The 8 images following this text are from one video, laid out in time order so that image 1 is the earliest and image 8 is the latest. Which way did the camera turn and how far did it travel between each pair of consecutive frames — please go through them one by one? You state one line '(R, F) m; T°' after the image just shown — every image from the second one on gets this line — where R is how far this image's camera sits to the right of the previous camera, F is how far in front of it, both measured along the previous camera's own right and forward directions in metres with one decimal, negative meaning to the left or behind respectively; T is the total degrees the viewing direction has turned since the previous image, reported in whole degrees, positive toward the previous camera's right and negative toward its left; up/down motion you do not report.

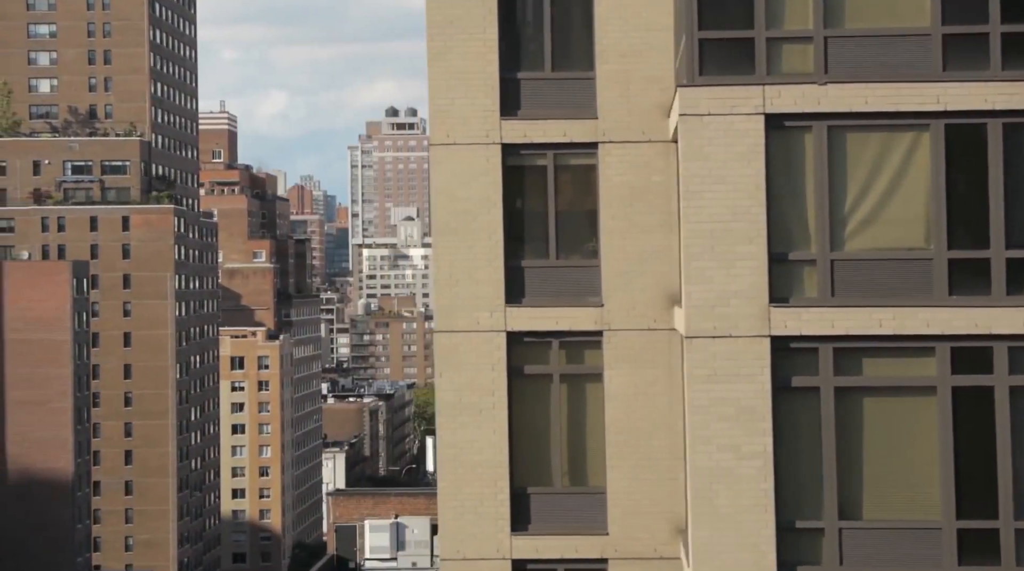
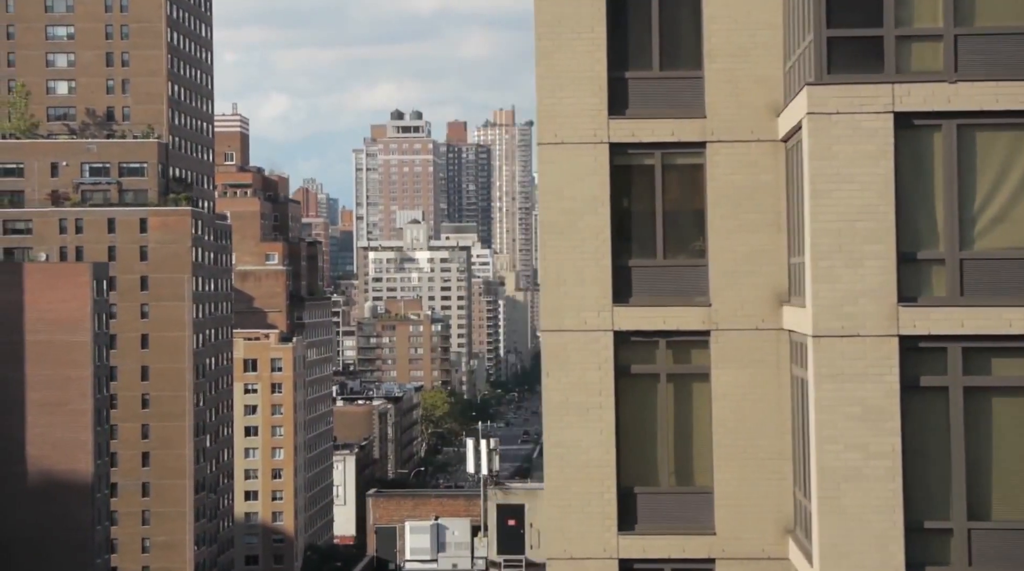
(-1.0, 0.0) m; 0°
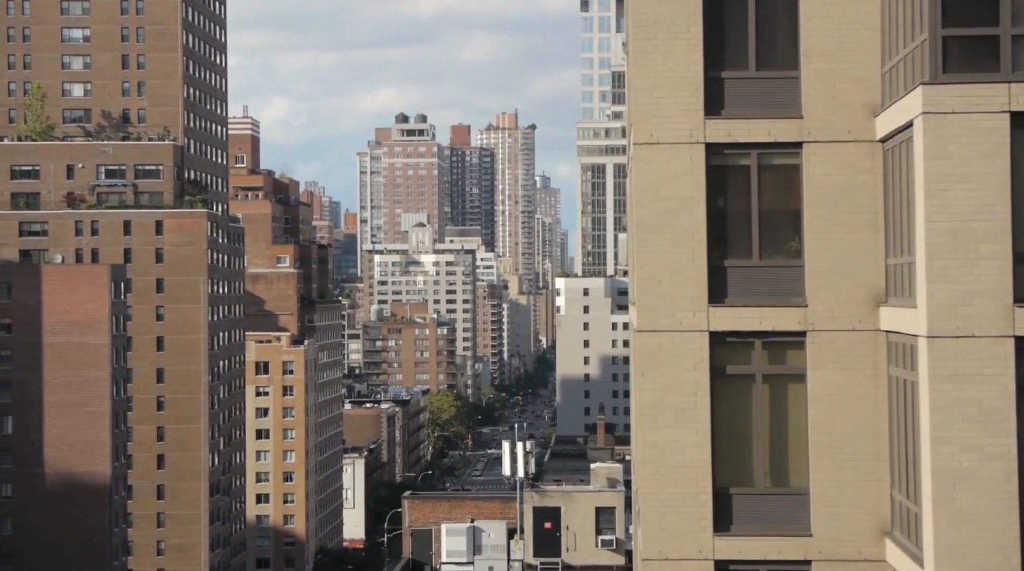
(-0.9, 0.0) m; 0°
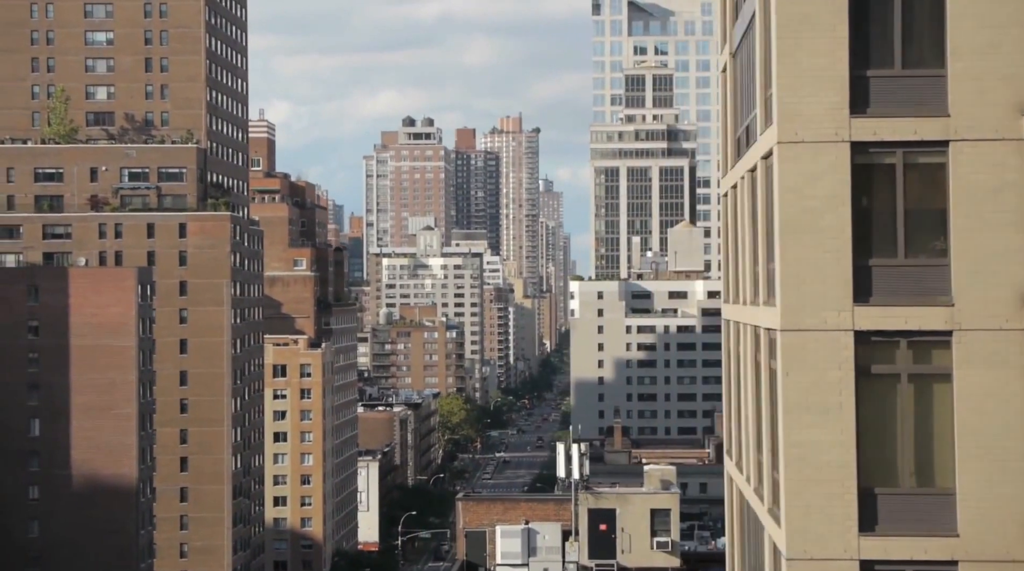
(-1.3, 0.0) m; 0°
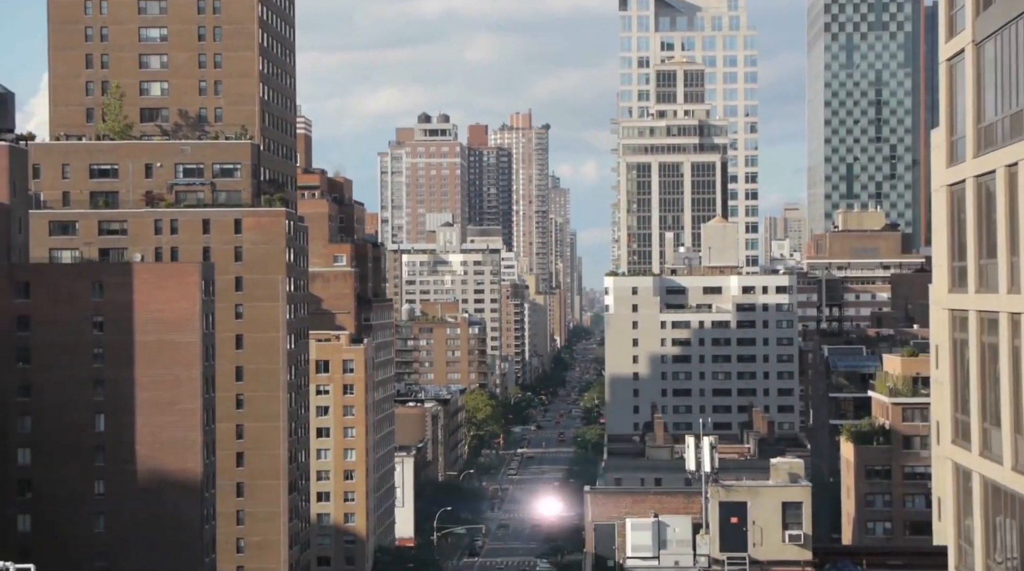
(-3.2, 0.0) m; -1°
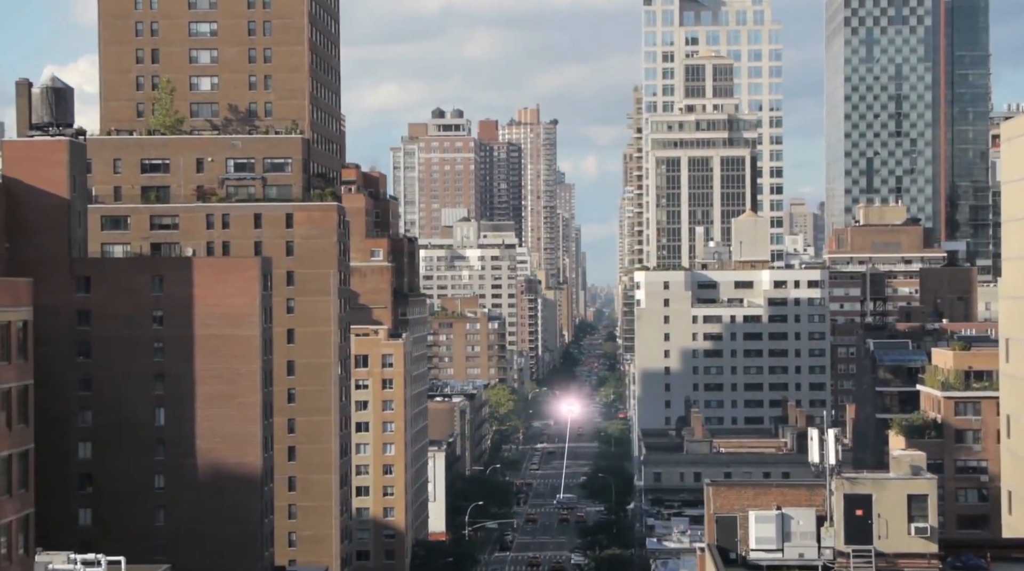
(-3.0, 0.0) m; 0°
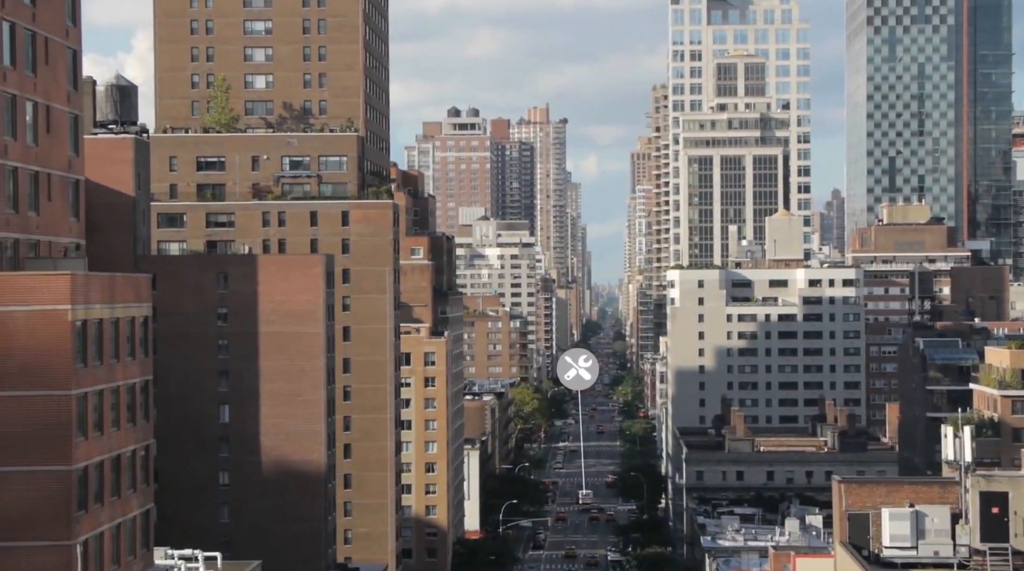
(-3.3, 0.0) m; 0°
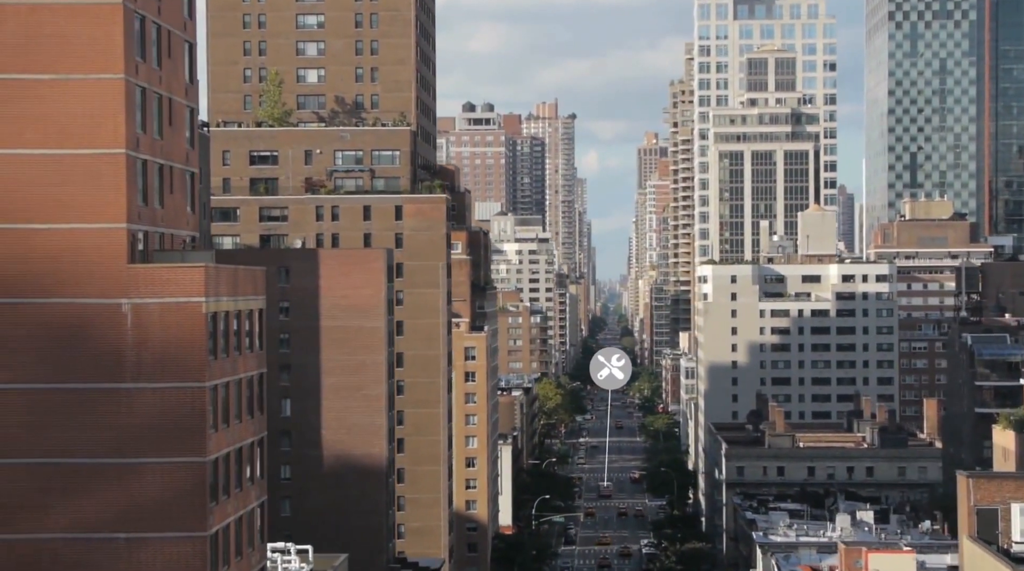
(-3.2, 0.0) m; 0°
